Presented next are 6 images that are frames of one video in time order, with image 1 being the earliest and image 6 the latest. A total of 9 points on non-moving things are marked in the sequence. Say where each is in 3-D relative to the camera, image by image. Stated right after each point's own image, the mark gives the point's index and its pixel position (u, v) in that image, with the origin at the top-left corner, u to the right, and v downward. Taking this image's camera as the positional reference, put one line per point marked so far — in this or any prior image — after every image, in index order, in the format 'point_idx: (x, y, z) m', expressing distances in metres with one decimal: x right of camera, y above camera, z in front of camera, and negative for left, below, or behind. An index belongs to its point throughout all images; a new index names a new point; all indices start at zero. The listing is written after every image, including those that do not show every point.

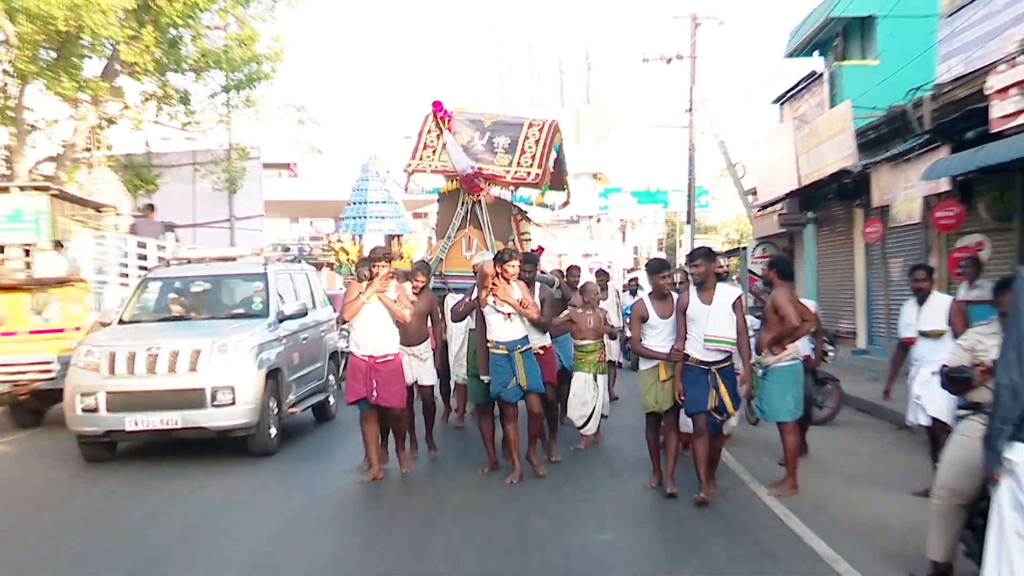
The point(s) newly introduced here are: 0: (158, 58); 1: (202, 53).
0: (-5.6, +3.6, +15.0) m
1: (-5.0, +3.8, +15.3) m
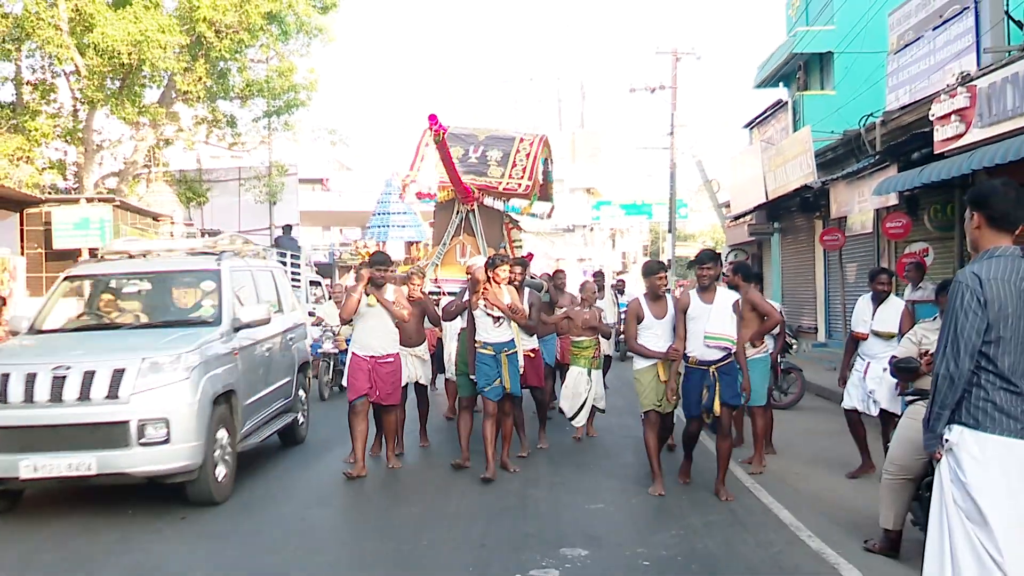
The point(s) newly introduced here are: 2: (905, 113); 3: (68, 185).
0: (-5.5, +3.6, +17.3) m
1: (-5.0, +3.8, +17.7) m
2: (+5.1, +2.3, +12.3) m
3: (-8.8, +2.0, +18.9) m
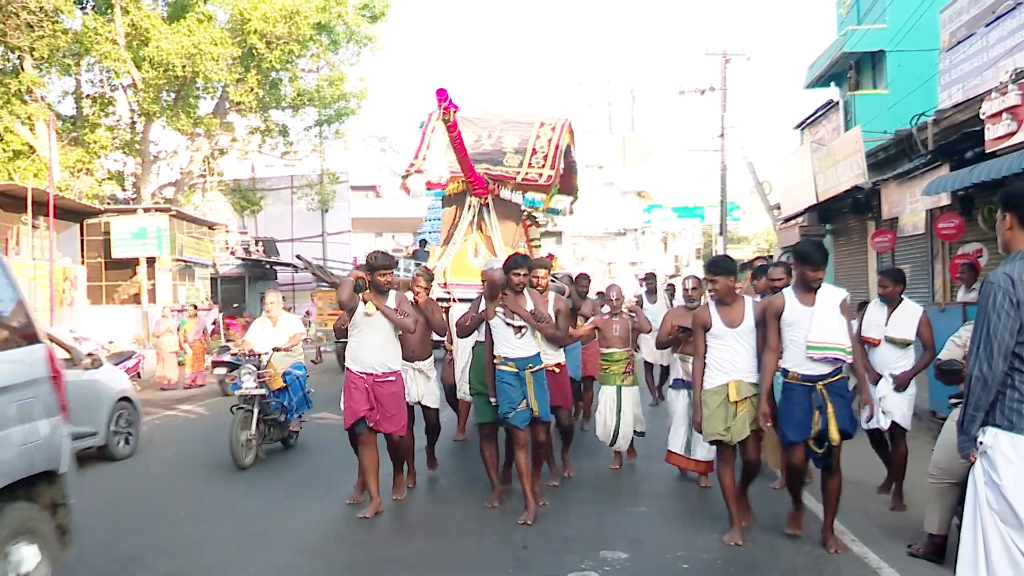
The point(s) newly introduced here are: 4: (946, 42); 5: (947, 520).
0: (-4.6, +3.5, +17.6) m
1: (-4.0, +3.7, +18.0) m
2: (+5.7, +2.3, +12.1) m
3: (-7.8, +1.9, +19.4) m
4: (+6.2, +3.5, +13.5) m
5: (+2.2, -1.2, +4.8) m
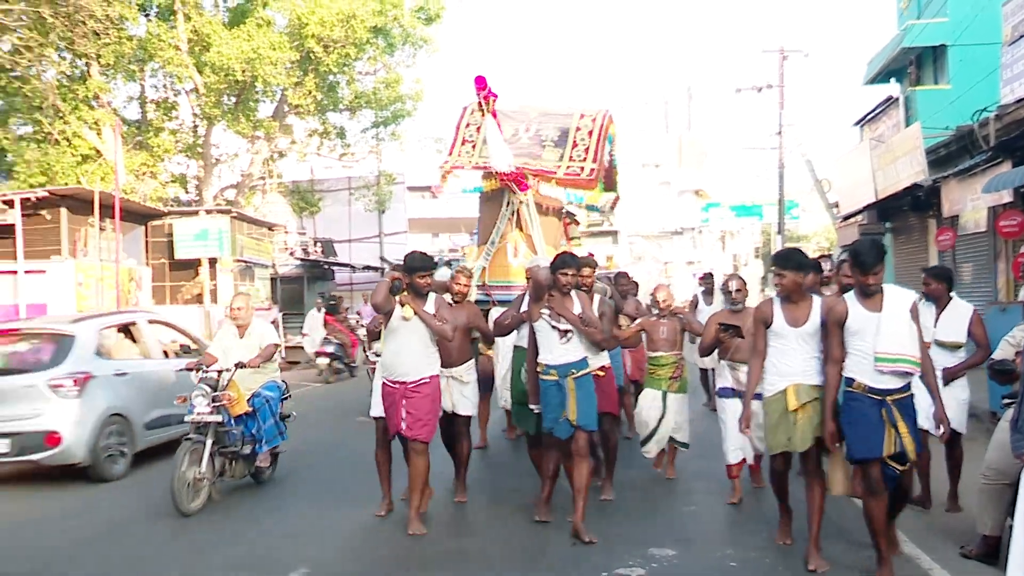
0: (-3.6, +3.5, +17.9) m
1: (-3.0, +3.7, +18.2) m
2: (+6.3, +2.3, +11.7) m
3: (-6.7, +1.9, +19.8) m
4: (+6.9, +3.5, +13.2) m
5: (+2.4, -1.2, +4.7) m
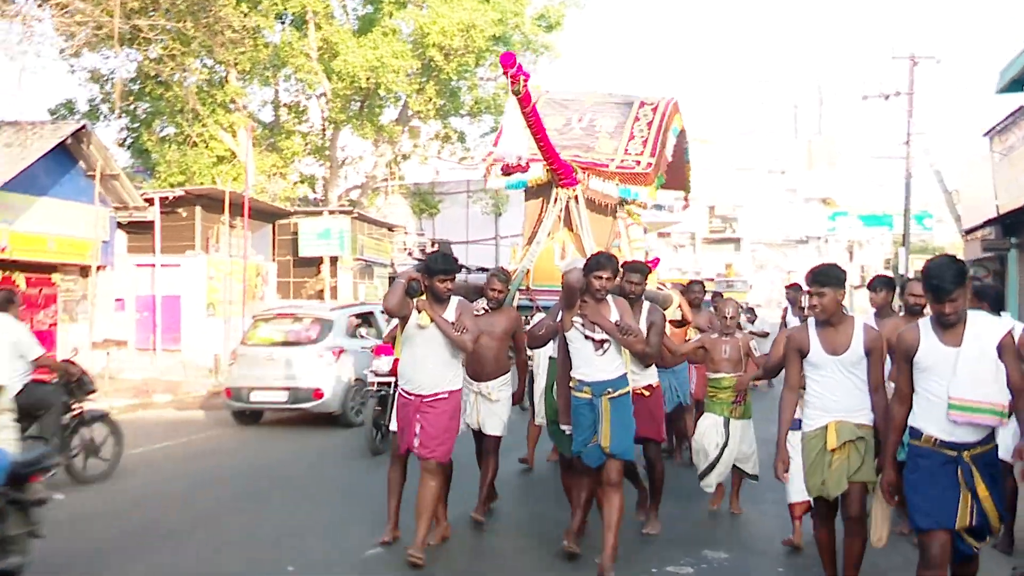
0: (-1.3, +3.5, +18.4) m
1: (-0.7, +3.7, +18.7) m
2: (+7.7, +2.0, +11.0) m
3: (-4.3, +2.0, +20.7) m
4: (+8.5, +3.2, +12.4) m
5: (+2.8, -1.3, +4.5) m
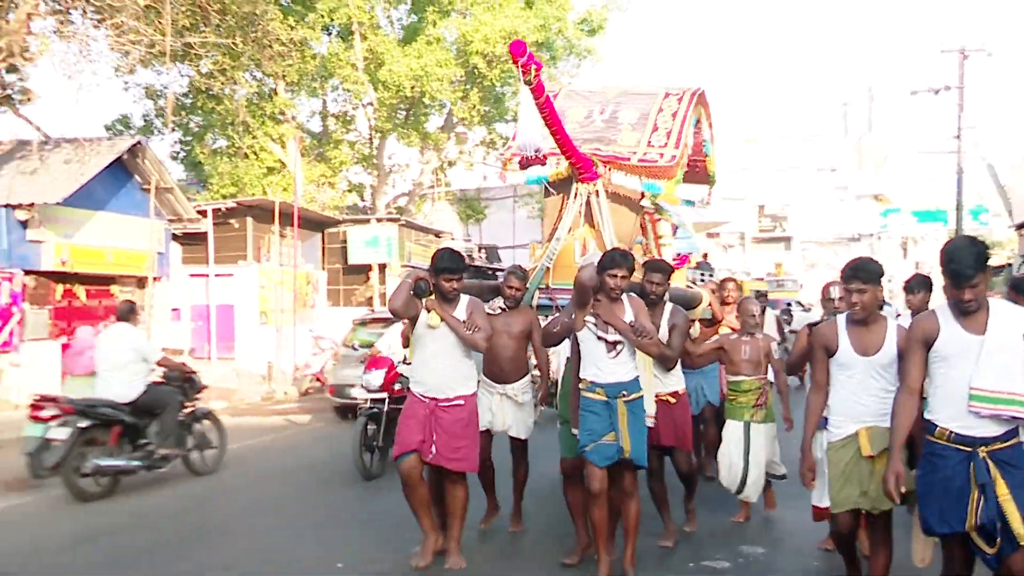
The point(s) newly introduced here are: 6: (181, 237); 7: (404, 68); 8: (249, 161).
0: (-0.5, +3.4, +18.6) m
1: (+0.2, +3.6, +18.8) m
2: (+8.2, +2.1, +10.7) m
3: (-3.2, +1.8, +21.0) m
4: (+9.1, +3.3, +12.0) m
5: (+3.0, -1.2, +4.4) m
6: (-6.1, +1.0, +17.5) m
7: (-1.8, +3.8, +16.5) m
8: (-4.6, +2.2, +16.6) m
